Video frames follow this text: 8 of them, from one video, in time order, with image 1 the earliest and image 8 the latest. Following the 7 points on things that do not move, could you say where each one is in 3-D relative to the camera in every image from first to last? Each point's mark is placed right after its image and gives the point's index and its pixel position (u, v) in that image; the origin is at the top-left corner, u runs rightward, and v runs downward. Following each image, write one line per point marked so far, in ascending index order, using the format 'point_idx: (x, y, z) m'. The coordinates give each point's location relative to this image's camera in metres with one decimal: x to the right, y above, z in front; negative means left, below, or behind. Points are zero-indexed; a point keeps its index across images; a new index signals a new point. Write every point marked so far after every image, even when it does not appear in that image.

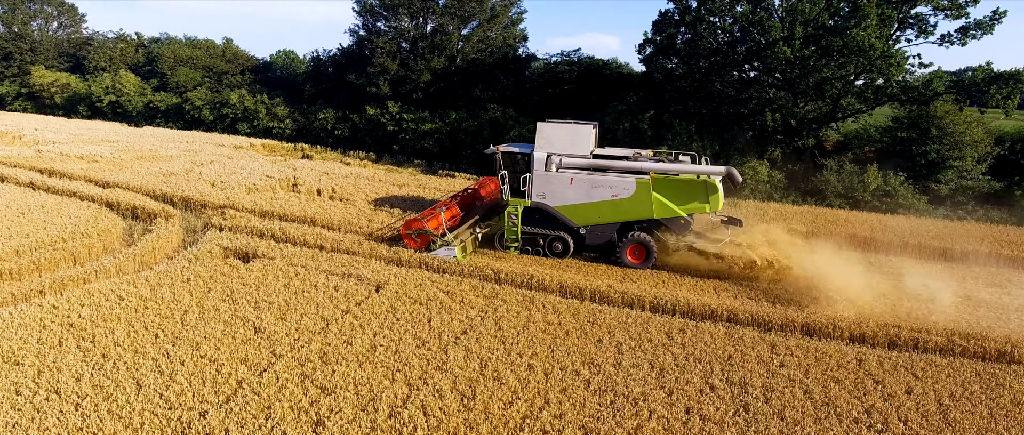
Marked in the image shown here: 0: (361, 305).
0: (-1.7, -1.0, +7.4) m
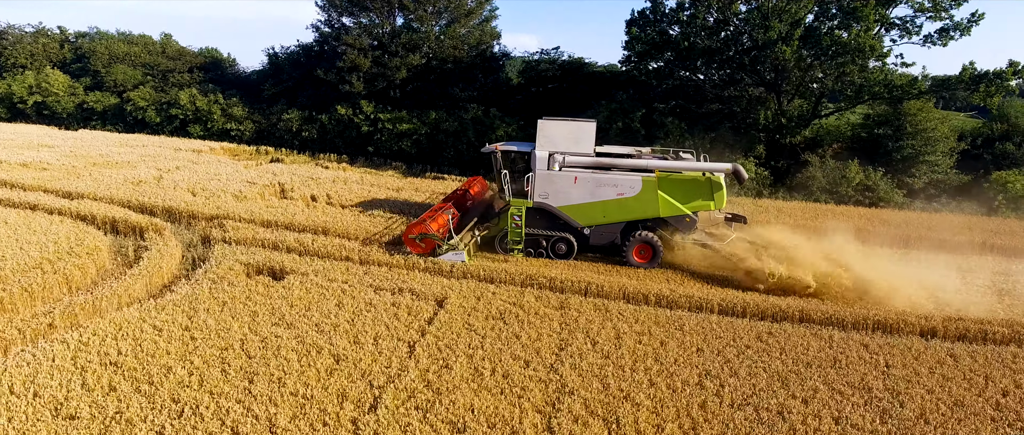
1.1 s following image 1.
0: (-0.8, -1.1, +6.7) m
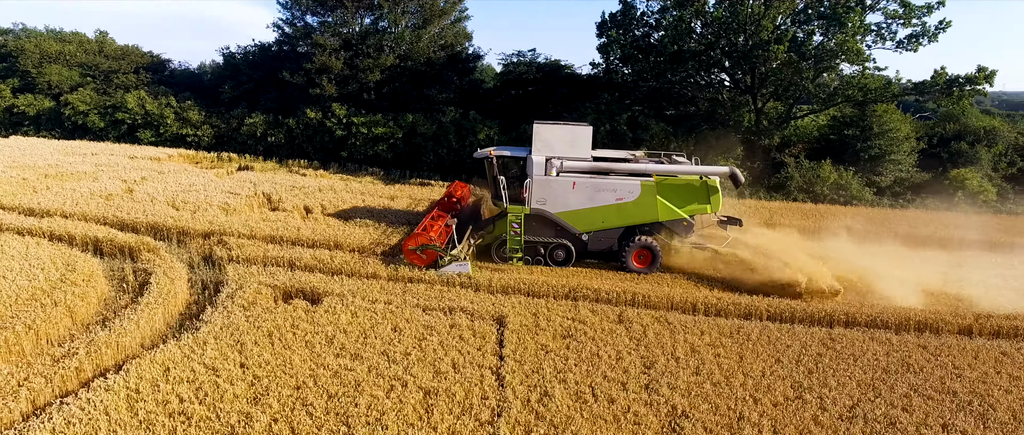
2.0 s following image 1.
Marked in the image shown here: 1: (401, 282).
0: (0.0, -1.3, +6.3) m
1: (-1.5, -0.9, +8.3) m
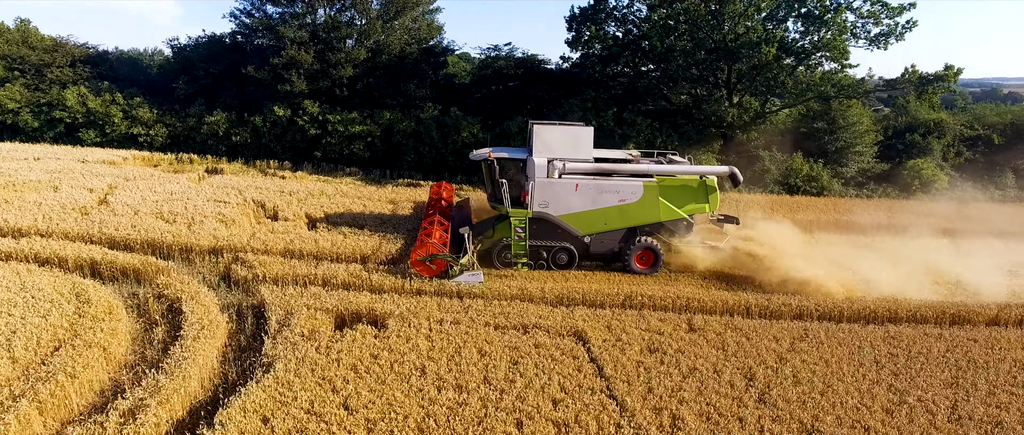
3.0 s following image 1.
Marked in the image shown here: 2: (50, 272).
0: (+0.9, -1.4, +6.1) m
1: (-0.8, -1.0, +7.8) m
2: (-5.5, -0.7, +7.4) m
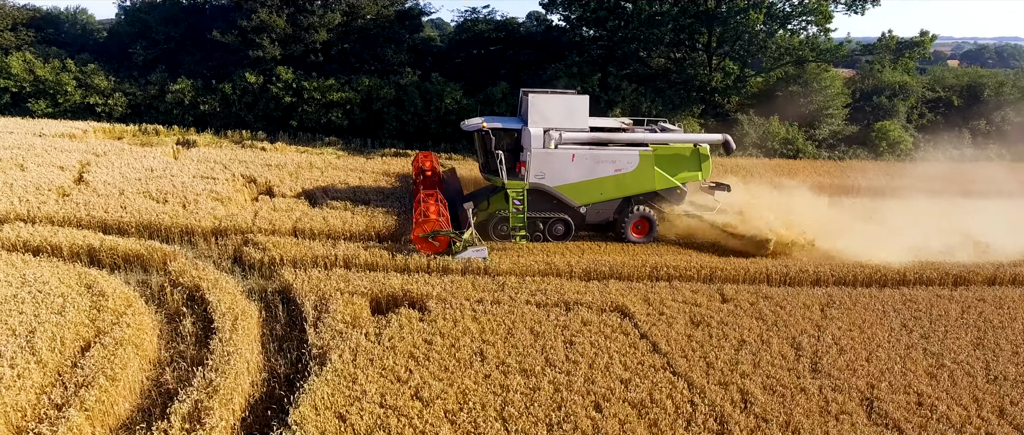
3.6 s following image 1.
0: (+1.4, -1.2, +6.1) m
1: (-0.4, -0.7, +7.7) m
2: (-5.1, -0.5, +6.9) m
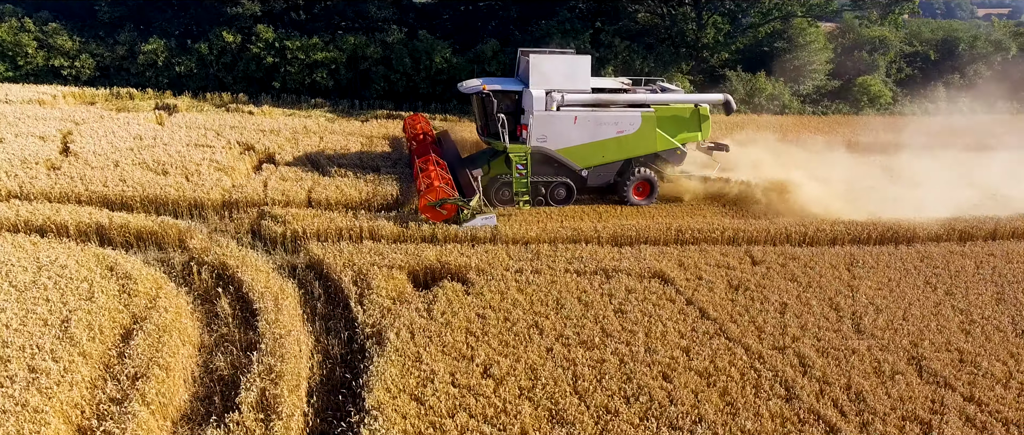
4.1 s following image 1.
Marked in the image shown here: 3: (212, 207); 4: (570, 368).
0: (+1.8, -0.8, +6.1) m
1: (-0.1, -0.3, +7.6) m
2: (-4.7, -0.3, +6.4) m
3: (-3.8, +0.1, +7.8) m
4: (+0.5, -1.2, +4.9) m
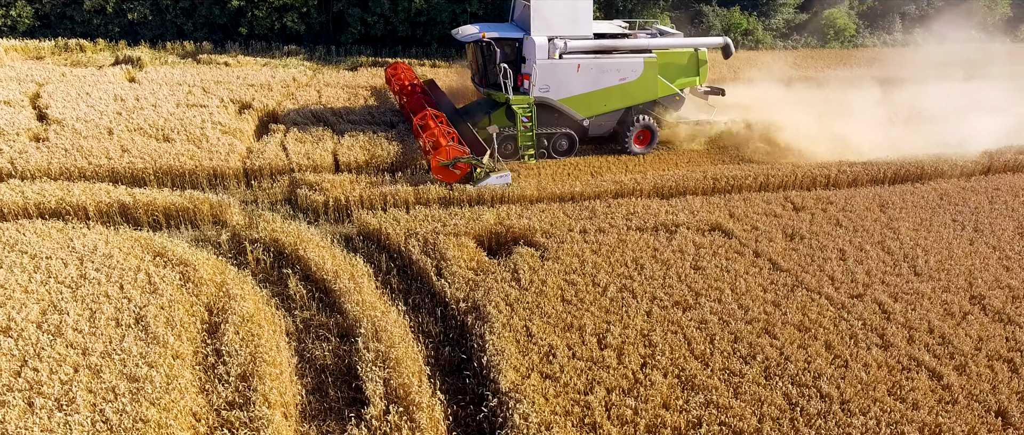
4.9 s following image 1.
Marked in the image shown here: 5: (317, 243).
0: (+2.6, -0.4, +6.2) m
1: (+0.5, +0.2, +7.4) m
2: (-4.0, -0.1, +5.8) m
3: (-3.2, +0.5, +7.2) m
4: (+1.3, -0.9, +5.0) m
5: (-1.9, -0.2, +6.0) m
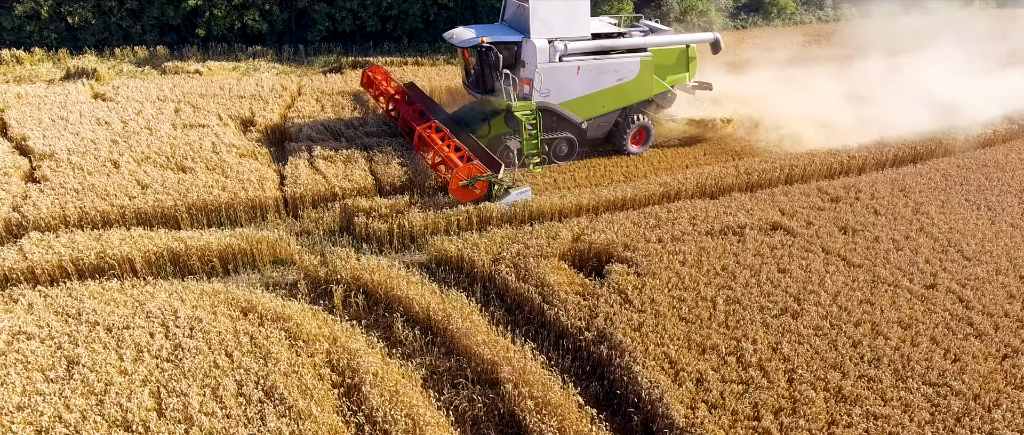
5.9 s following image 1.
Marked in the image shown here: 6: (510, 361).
0: (+3.4, -0.4, +6.5) m
1: (+1.1, +0.1, +7.4) m
2: (-3.0, -0.6, +5.2) m
3: (-2.5, +0.1, +6.7) m
4: (+2.4, -1.0, +5.1) m
5: (-1.0, -0.6, +5.7) m
6: (0.0, -1.1, +4.7) m
